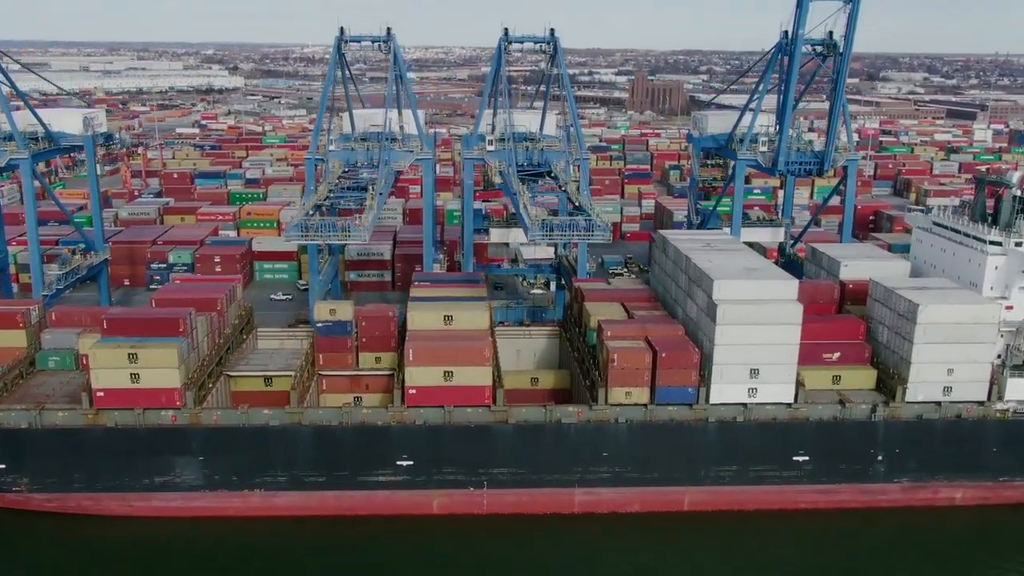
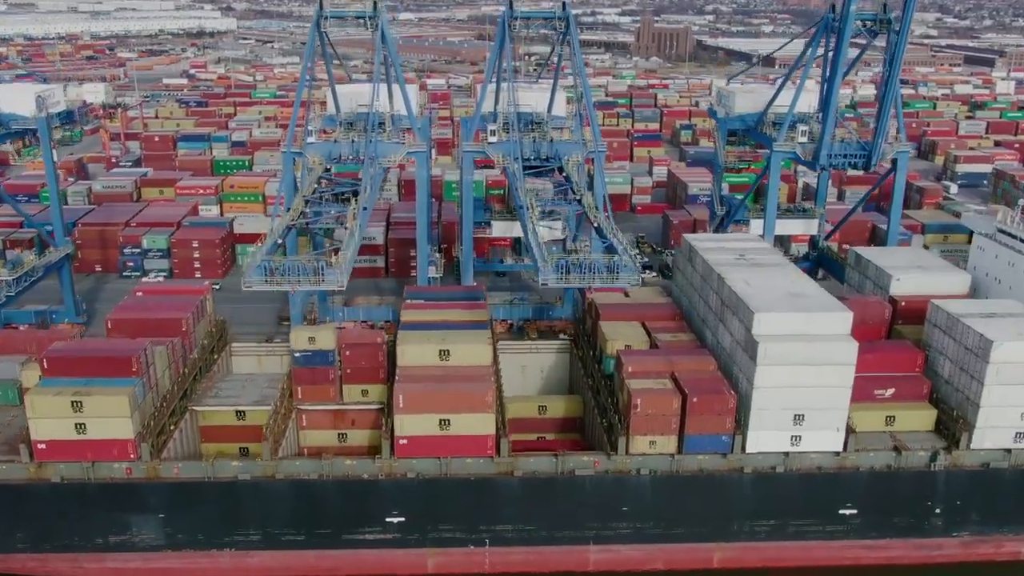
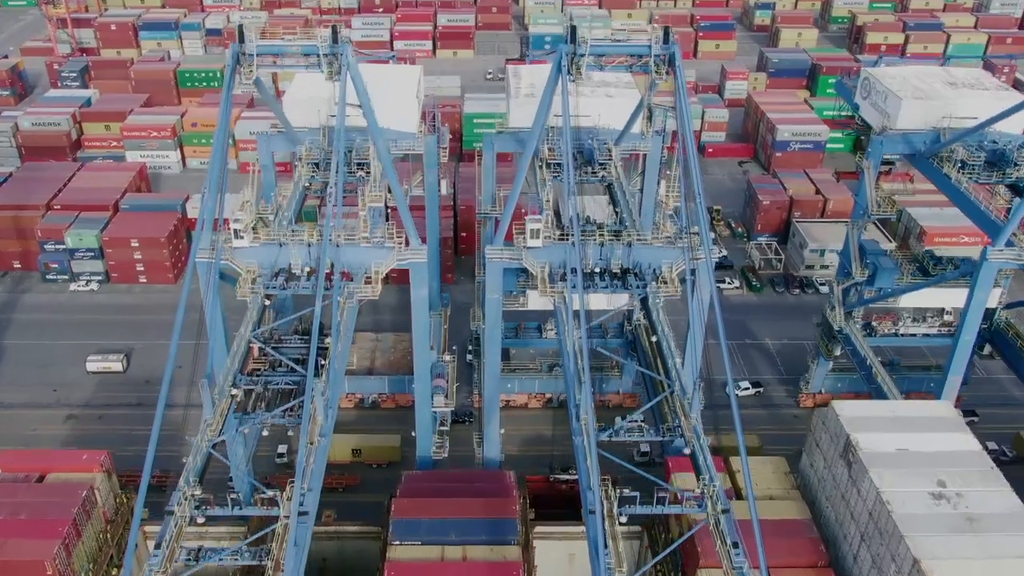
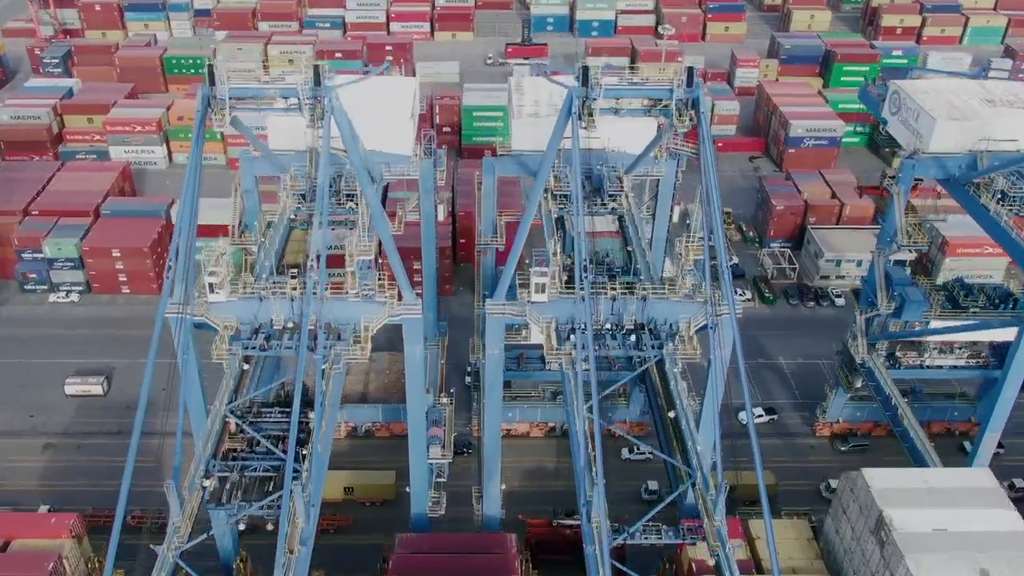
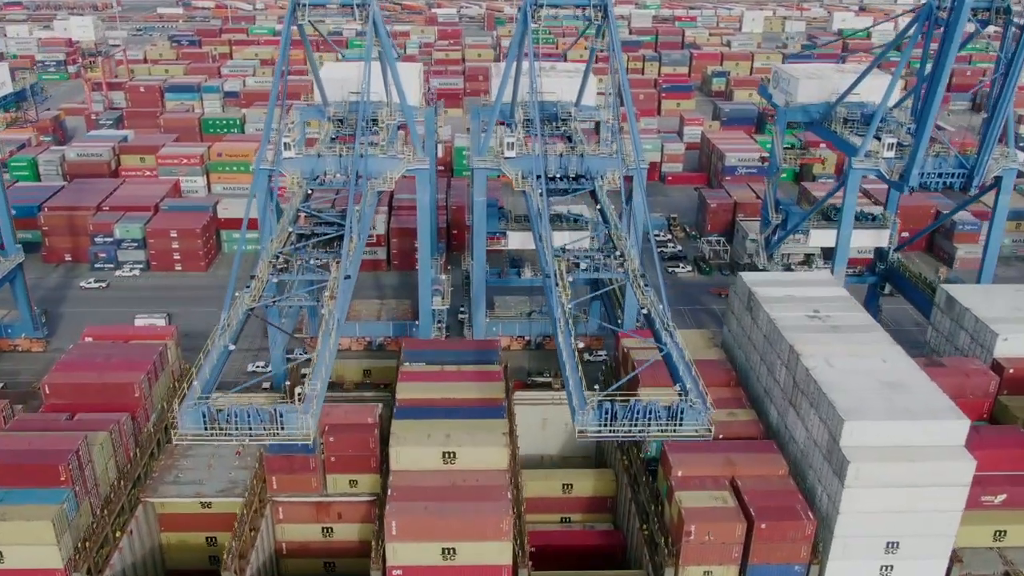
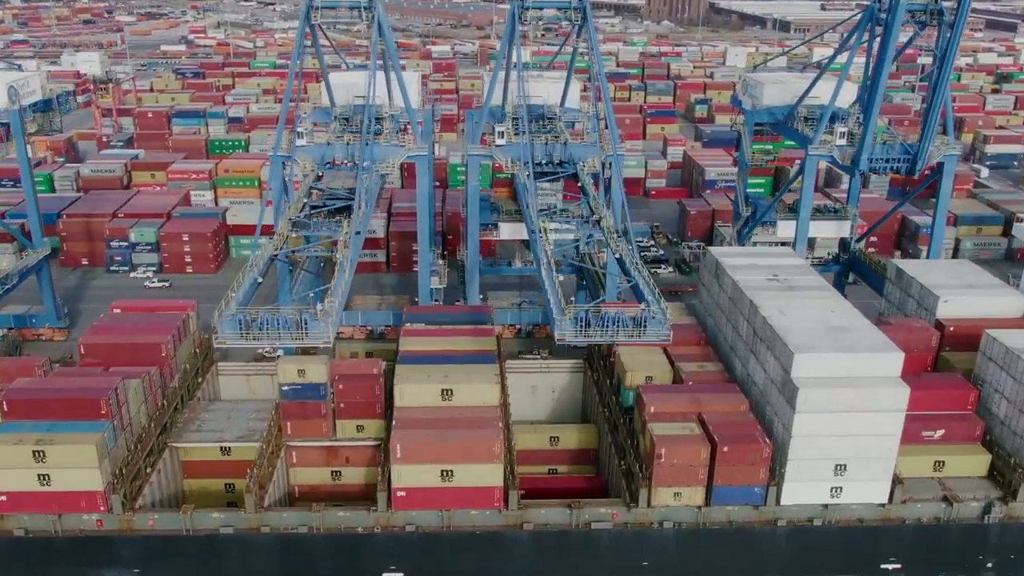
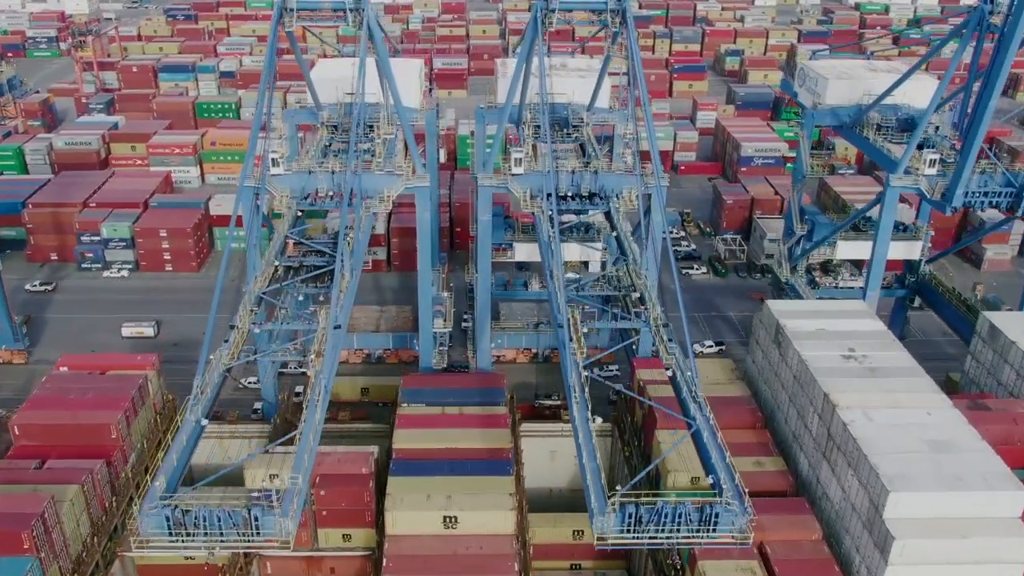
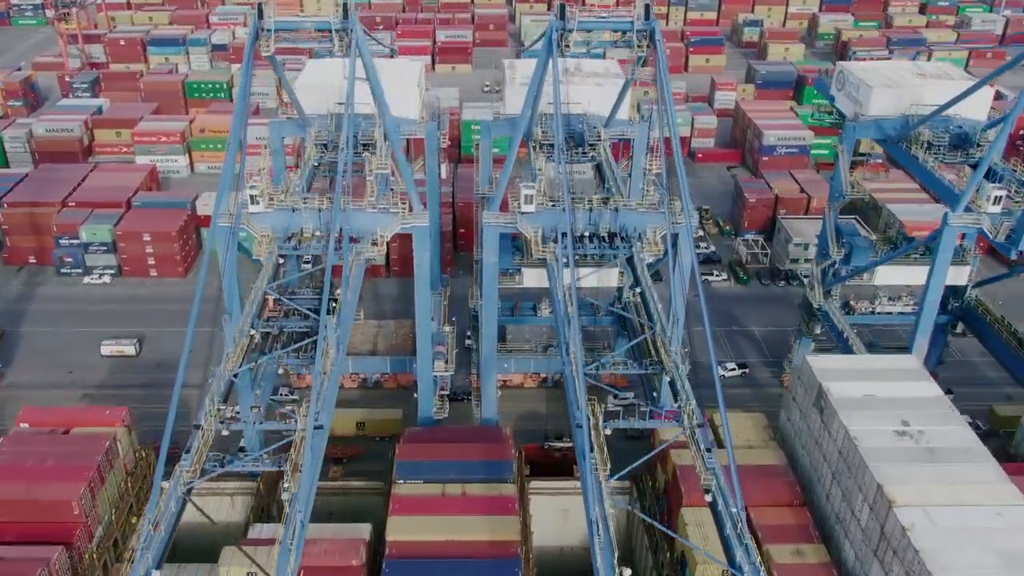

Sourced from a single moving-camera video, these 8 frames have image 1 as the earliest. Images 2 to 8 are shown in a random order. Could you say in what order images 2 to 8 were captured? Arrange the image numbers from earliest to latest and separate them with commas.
2, 6, 5, 7, 8, 3, 4
